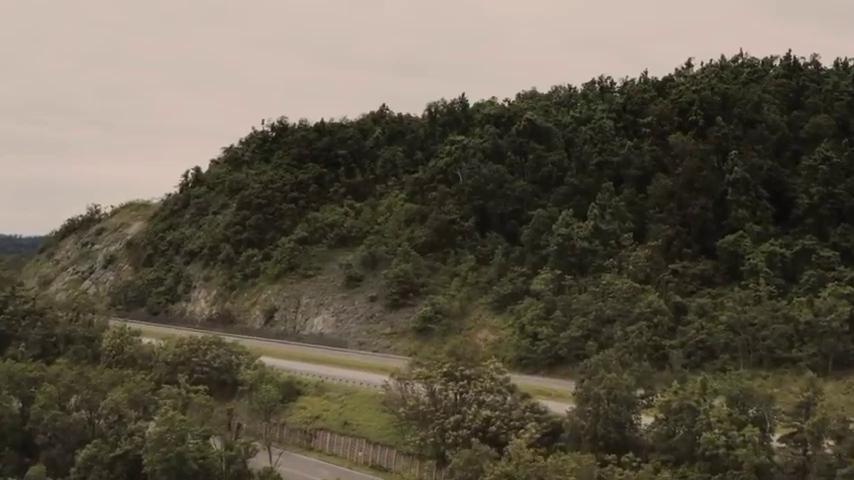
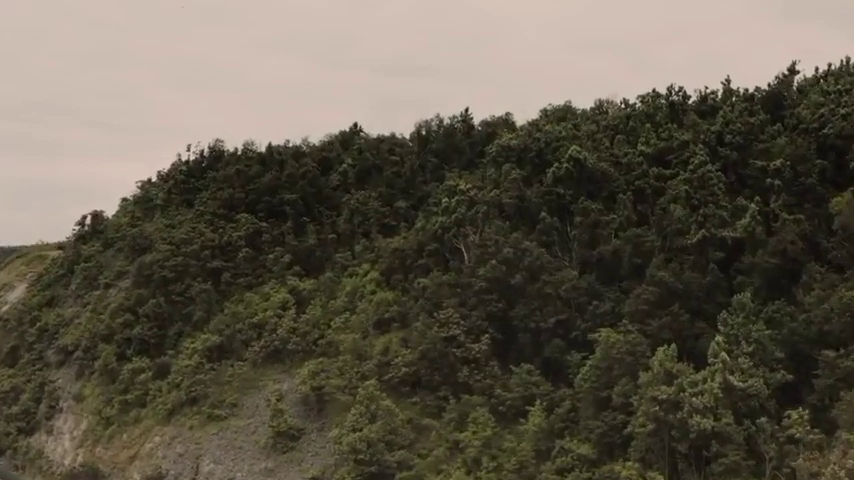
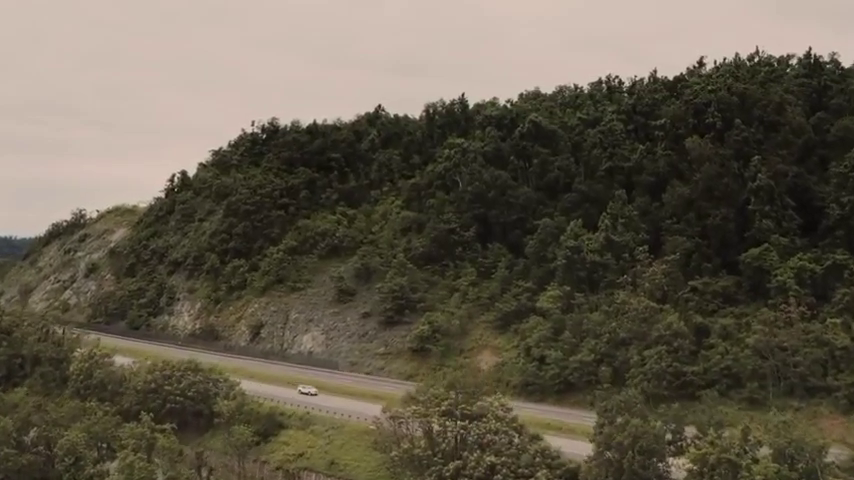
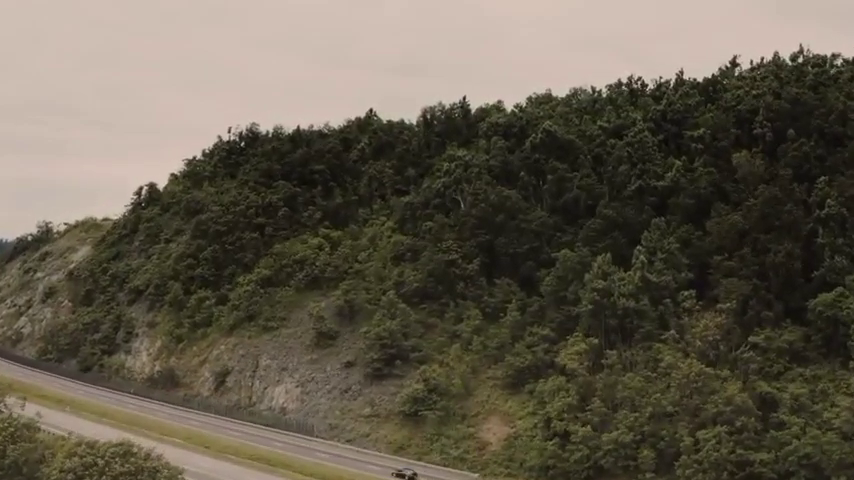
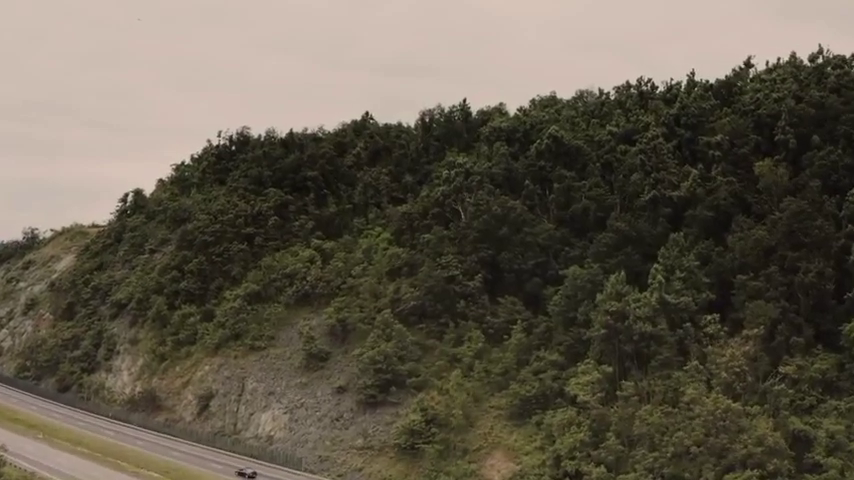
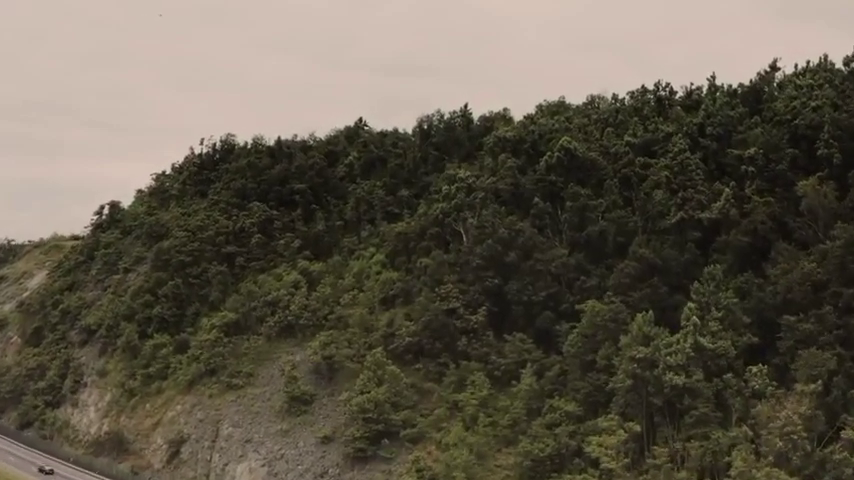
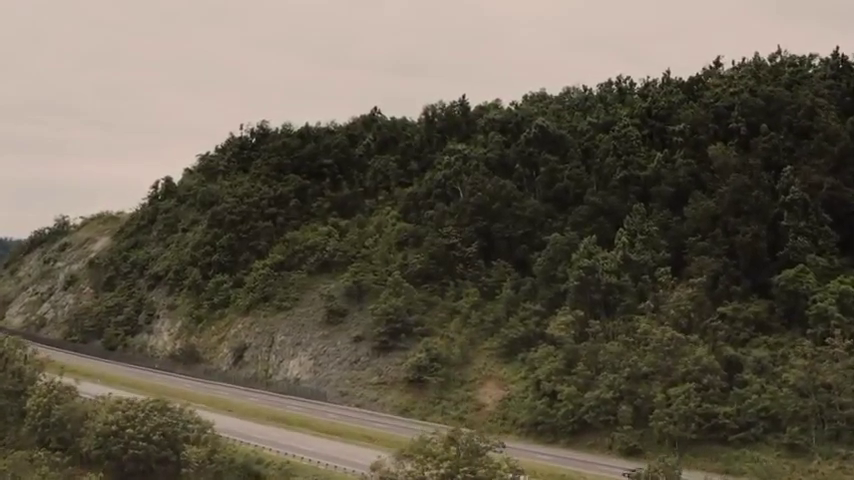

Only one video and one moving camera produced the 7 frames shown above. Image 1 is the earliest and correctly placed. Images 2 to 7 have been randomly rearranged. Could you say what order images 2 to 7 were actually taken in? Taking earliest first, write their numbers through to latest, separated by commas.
3, 7, 4, 5, 6, 2
